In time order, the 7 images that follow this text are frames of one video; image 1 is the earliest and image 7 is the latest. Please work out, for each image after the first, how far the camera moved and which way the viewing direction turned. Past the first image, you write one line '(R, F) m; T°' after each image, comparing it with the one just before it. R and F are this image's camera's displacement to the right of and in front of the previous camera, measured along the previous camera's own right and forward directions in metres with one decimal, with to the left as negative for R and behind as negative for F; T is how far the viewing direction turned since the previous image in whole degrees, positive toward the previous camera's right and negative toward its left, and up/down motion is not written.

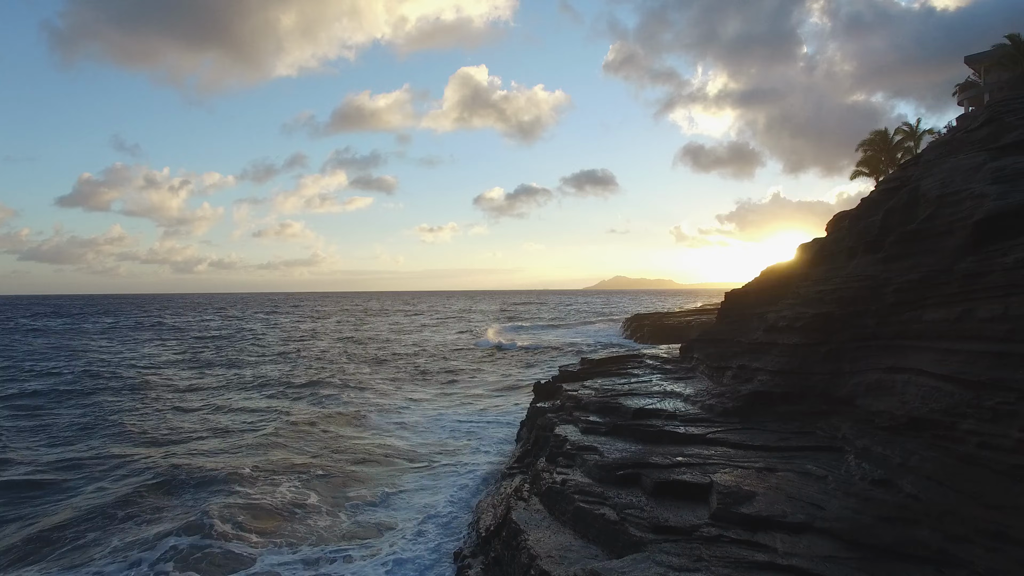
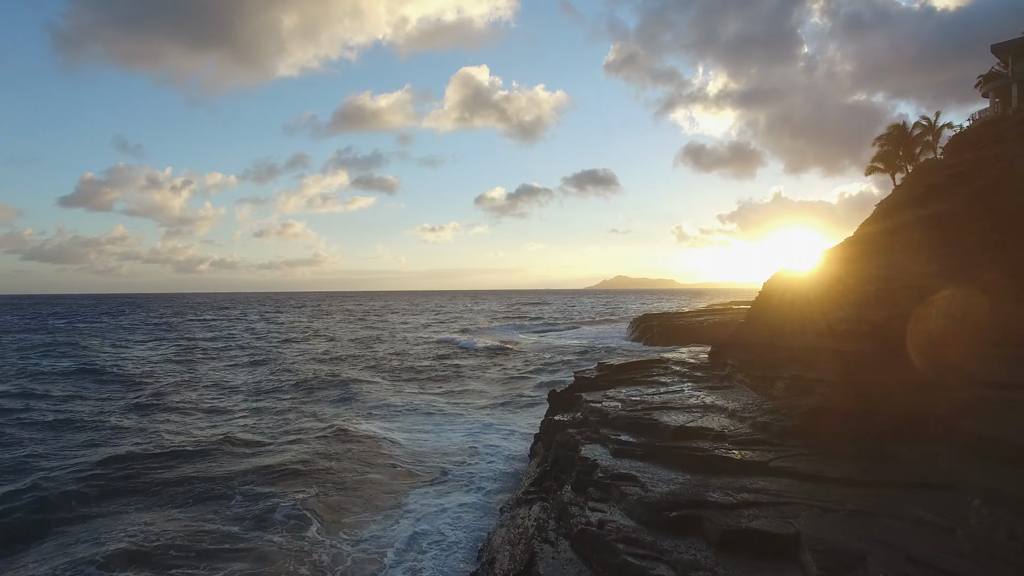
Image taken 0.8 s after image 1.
(-0.2, +0.8) m; 0°
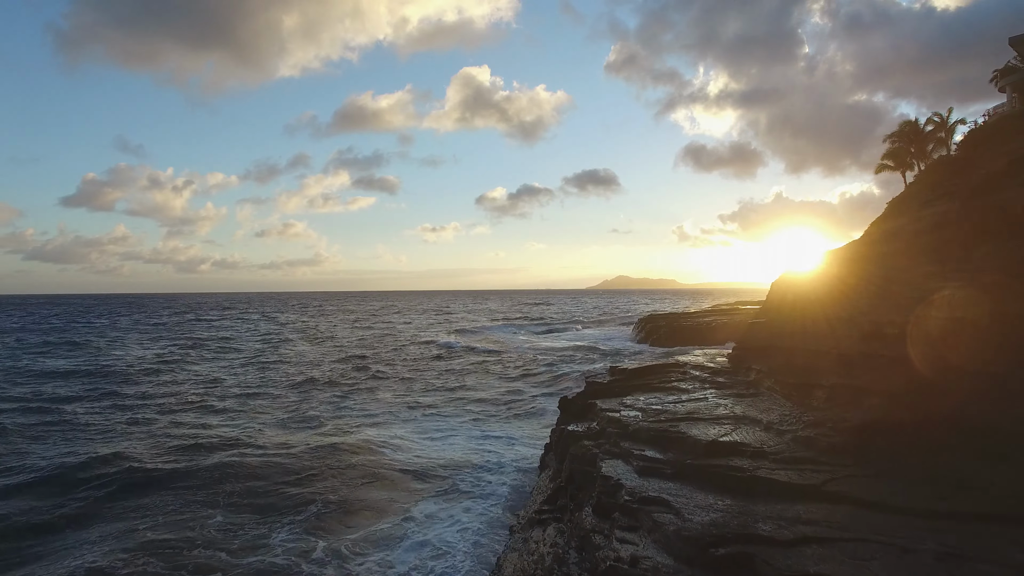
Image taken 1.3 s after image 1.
(-0.4, -1.0) m; 0°
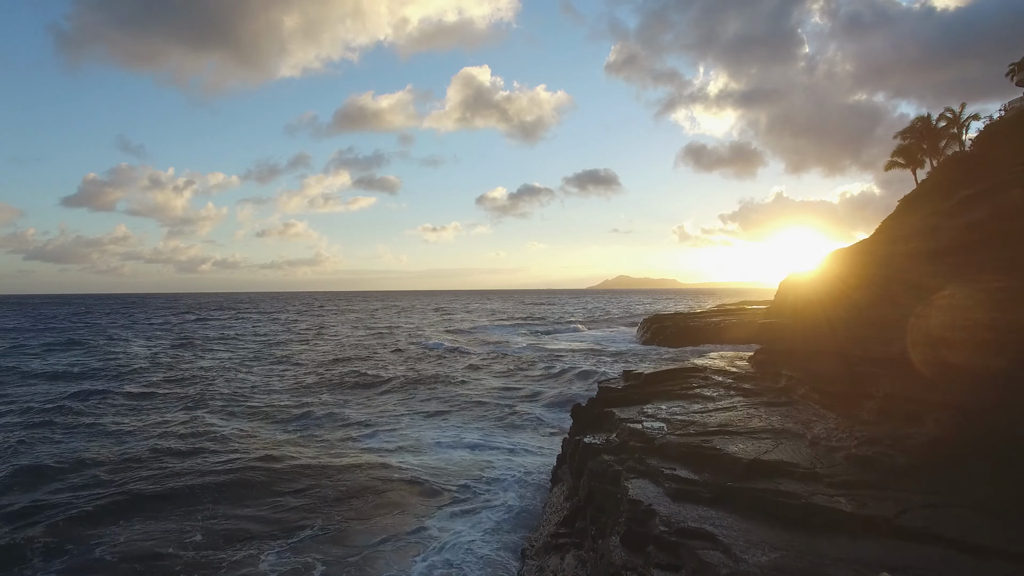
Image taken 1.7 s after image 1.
(-0.3, -1.7) m; 0°
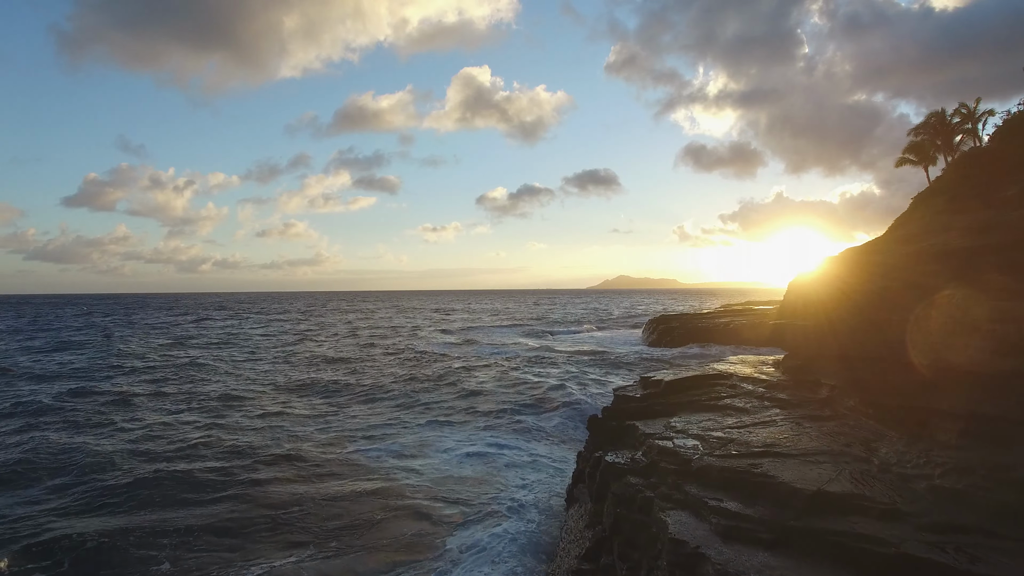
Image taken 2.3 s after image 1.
(-0.3, +1.3) m; 0°
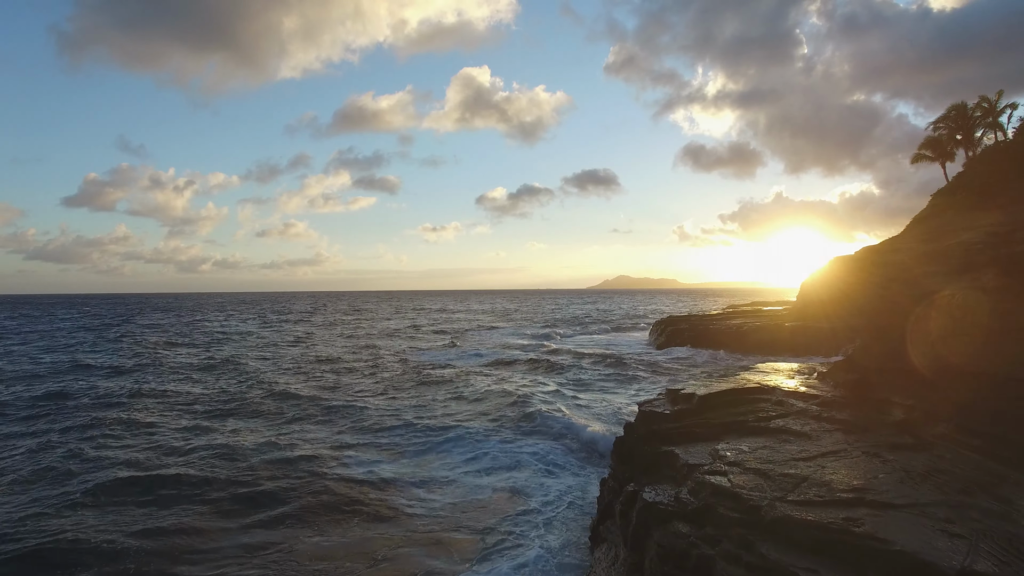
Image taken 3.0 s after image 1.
(-0.4, +1.9) m; 0°
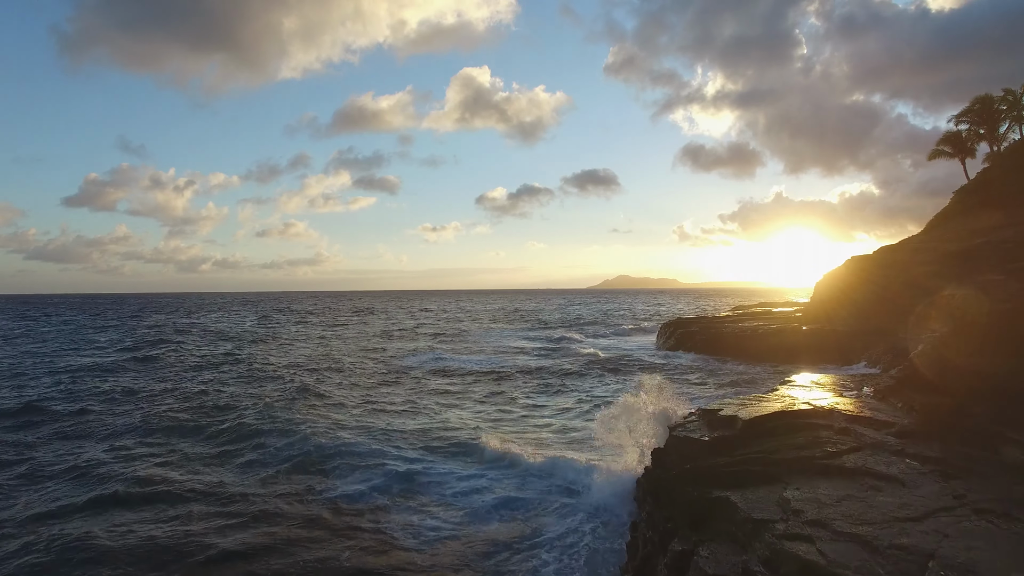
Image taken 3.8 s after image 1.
(-0.3, +2.2) m; 0°
